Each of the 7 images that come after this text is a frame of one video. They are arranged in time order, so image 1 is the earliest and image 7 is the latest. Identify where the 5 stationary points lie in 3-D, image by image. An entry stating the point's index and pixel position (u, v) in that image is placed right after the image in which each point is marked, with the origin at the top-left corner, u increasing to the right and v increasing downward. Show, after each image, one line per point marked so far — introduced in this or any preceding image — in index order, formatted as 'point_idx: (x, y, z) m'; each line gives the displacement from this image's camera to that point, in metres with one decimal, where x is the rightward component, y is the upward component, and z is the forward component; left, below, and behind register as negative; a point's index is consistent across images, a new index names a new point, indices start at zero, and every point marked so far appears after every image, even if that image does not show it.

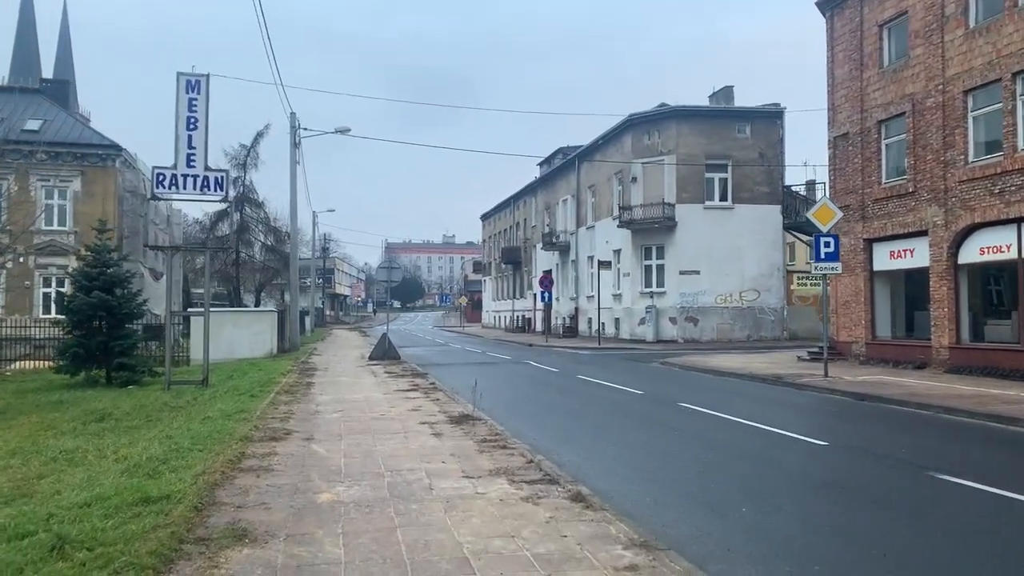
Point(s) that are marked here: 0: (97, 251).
0: (-10.2, +0.9, +19.3) m
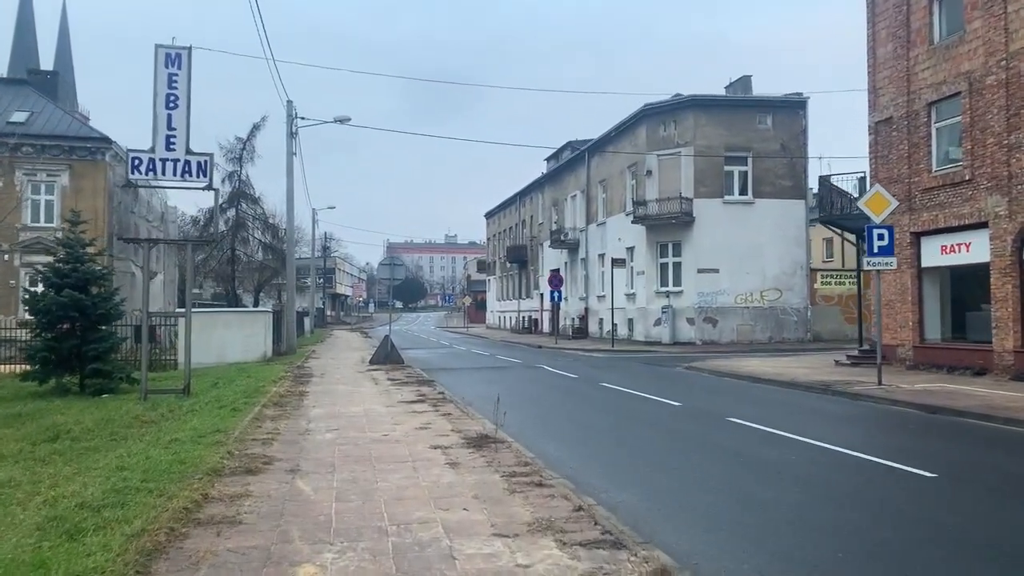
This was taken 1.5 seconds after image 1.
0: (-9.9, +1.0, +17.4) m
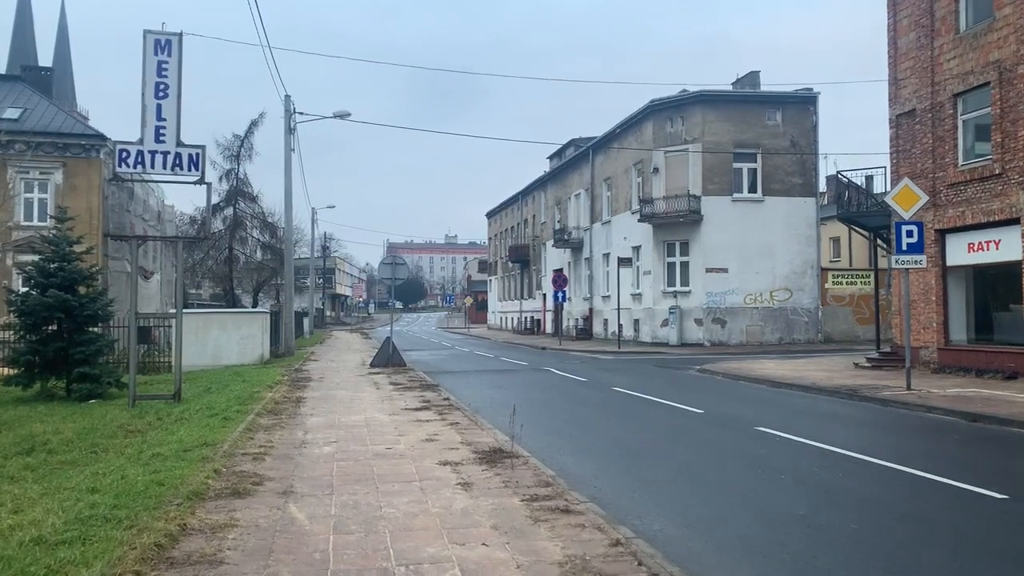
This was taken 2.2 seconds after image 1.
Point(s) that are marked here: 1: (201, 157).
0: (-9.7, +1.0, +16.6) m
1: (-5.8, +2.5, +14.7) m
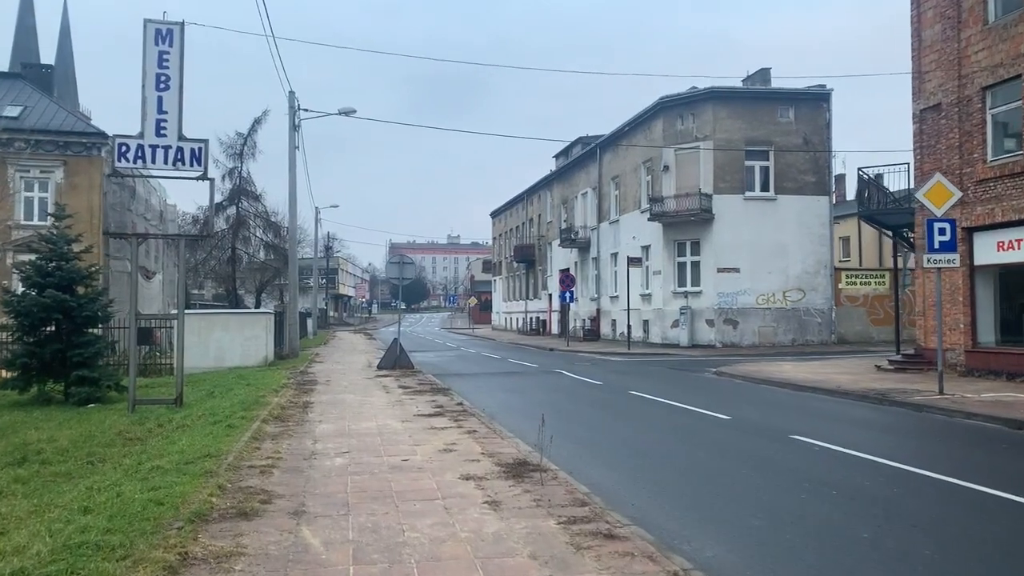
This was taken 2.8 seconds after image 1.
0: (-9.4, +1.0, +16.0) m
1: (-5.6, +2.5, +14.2) m
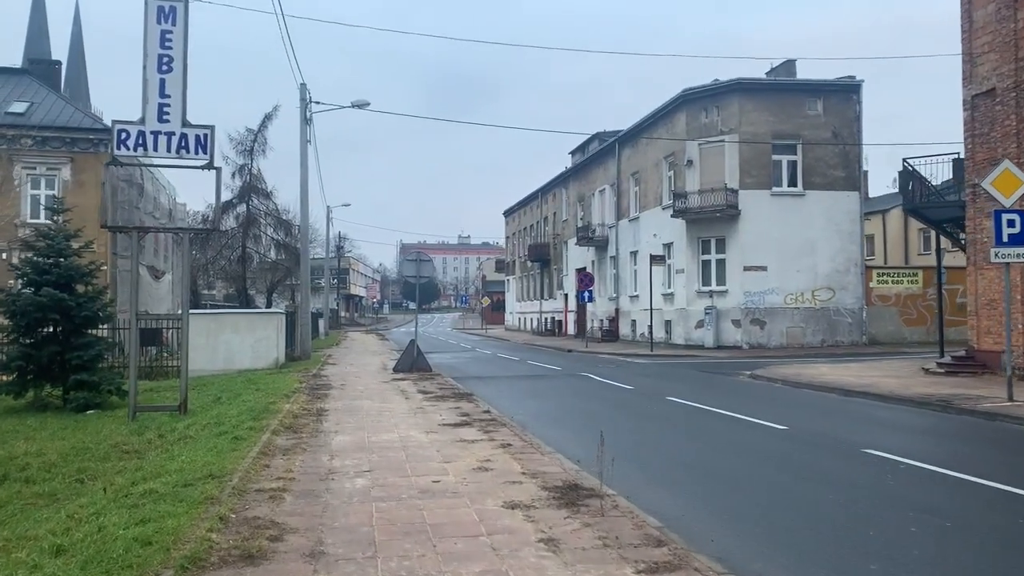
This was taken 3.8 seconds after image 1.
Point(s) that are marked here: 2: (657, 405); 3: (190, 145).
0: (-8.9, +1.0, +15.0) m
1: (-5.1, +2.5, +13.1) m
2: (+2.9, -2.3, +15.6) m
3: (-5.3, +2.4, +13.0) m
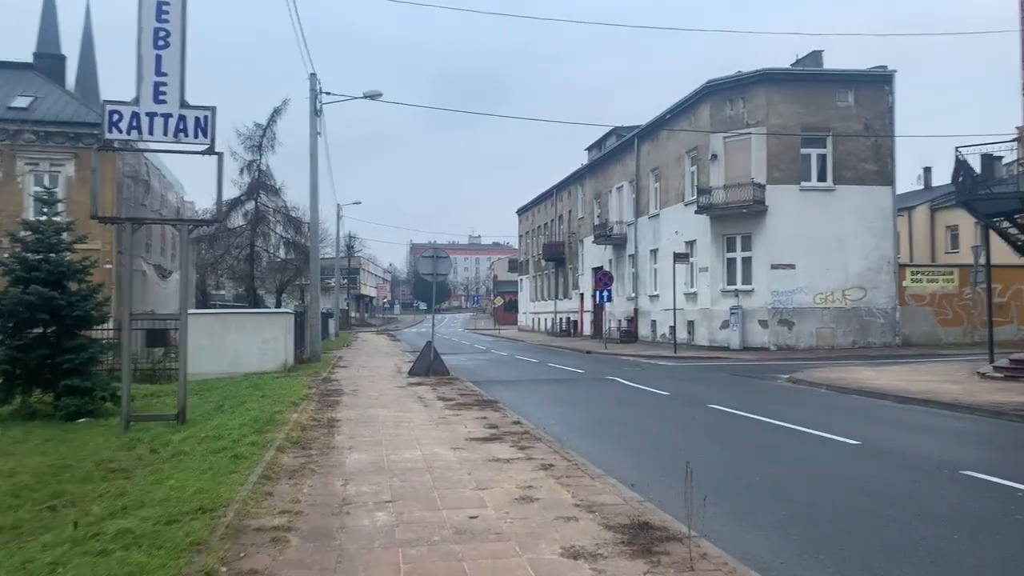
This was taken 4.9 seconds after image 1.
0: (-8.4, +1.0, +13.9) m
1: (-4.6, +2.5, +11.9) m
2: (+3.4, -2.3, +14.3) m
3: (-4.9, +2.4, +11.8) m
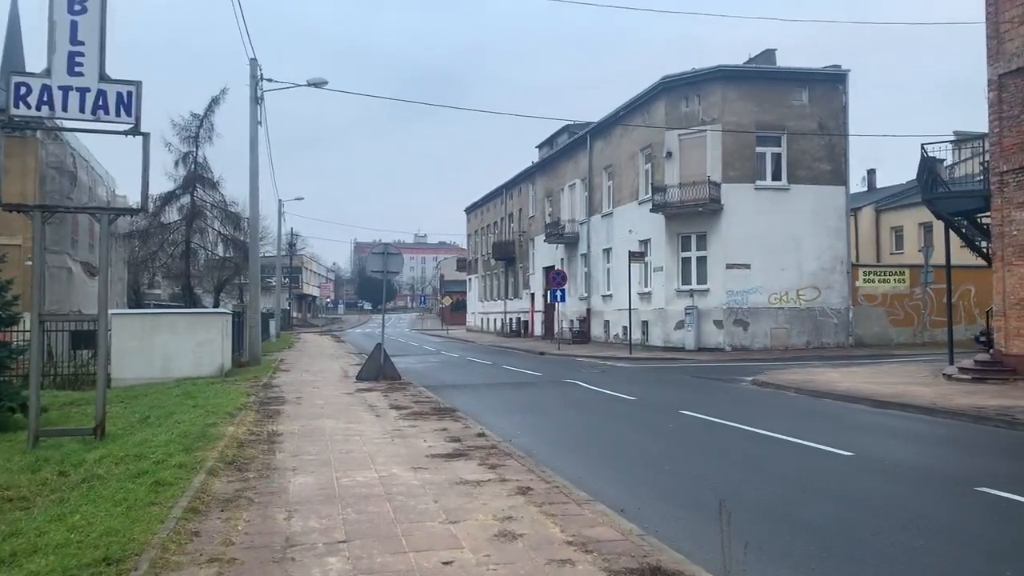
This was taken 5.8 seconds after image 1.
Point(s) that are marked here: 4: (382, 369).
0: (-9.0, +1.1, +12.3) m
1: (-5.1, +2.6, +10.6) m
2: (+2.7, -2.2, +13.5) m
3: (-5.4, +2.5, +10.5) m
4: (-3.0, -1.8, +18.2) m
